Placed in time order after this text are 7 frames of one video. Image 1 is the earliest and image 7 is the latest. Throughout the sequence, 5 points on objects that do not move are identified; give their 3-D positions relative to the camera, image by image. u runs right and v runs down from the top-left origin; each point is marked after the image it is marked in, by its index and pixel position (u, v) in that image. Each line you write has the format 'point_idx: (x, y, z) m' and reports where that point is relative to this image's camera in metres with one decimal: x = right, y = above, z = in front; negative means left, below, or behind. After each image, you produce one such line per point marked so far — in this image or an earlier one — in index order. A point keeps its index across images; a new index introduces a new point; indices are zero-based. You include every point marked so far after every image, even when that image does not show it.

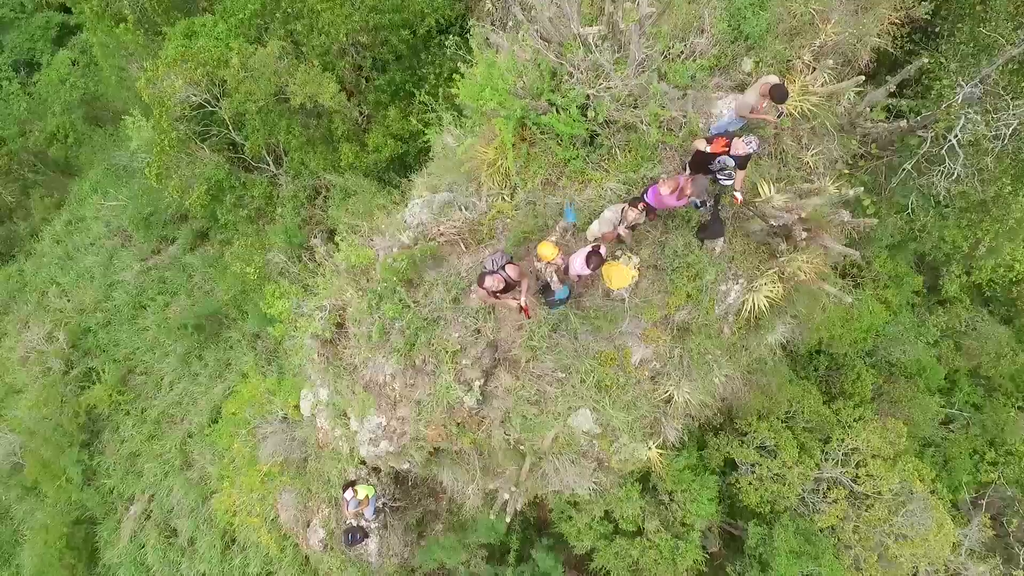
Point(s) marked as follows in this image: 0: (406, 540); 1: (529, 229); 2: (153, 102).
0: (-0.9, -2.1, +6.3) m
1: (+0.1, +0.4, +5.3) m
2: (-3.7, +1.9, +7.5) m
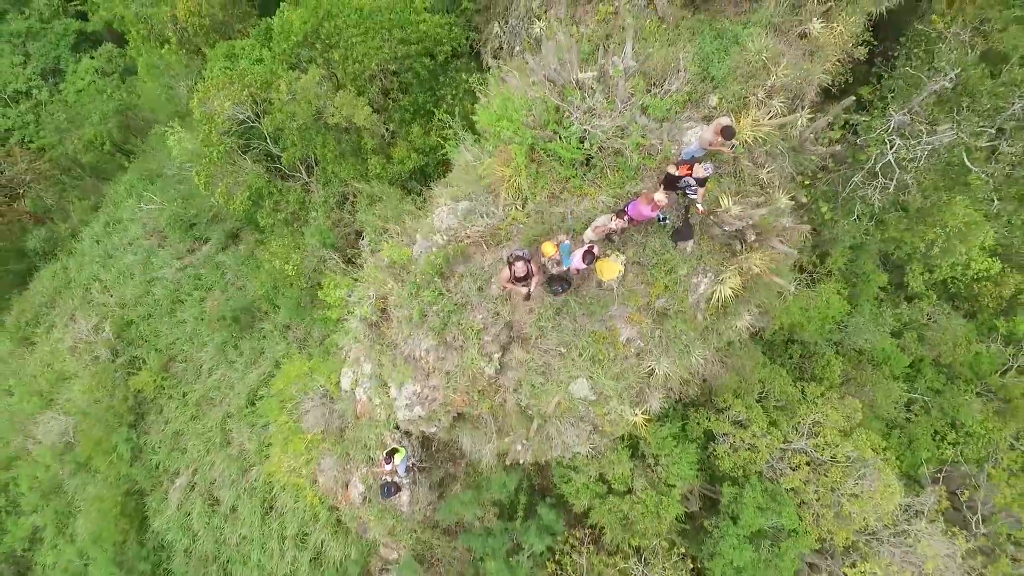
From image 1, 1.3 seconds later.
0: (-0.8, -2.0, +7.2) m
1: (+0.2, +0.4, +6.2) m
2: (-3.6, +2.0, +8.4) m
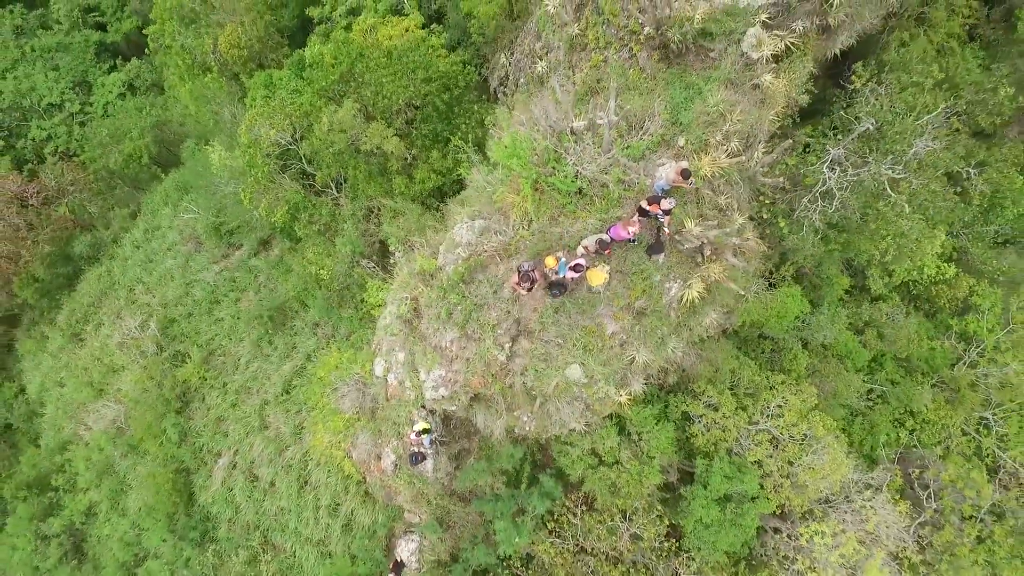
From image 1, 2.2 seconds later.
0: (-0.7, -2.0, +8.4) m
1: (+0.3, +0.4, +7.4) m
2: (-3.5, +1.9, +9.7) m
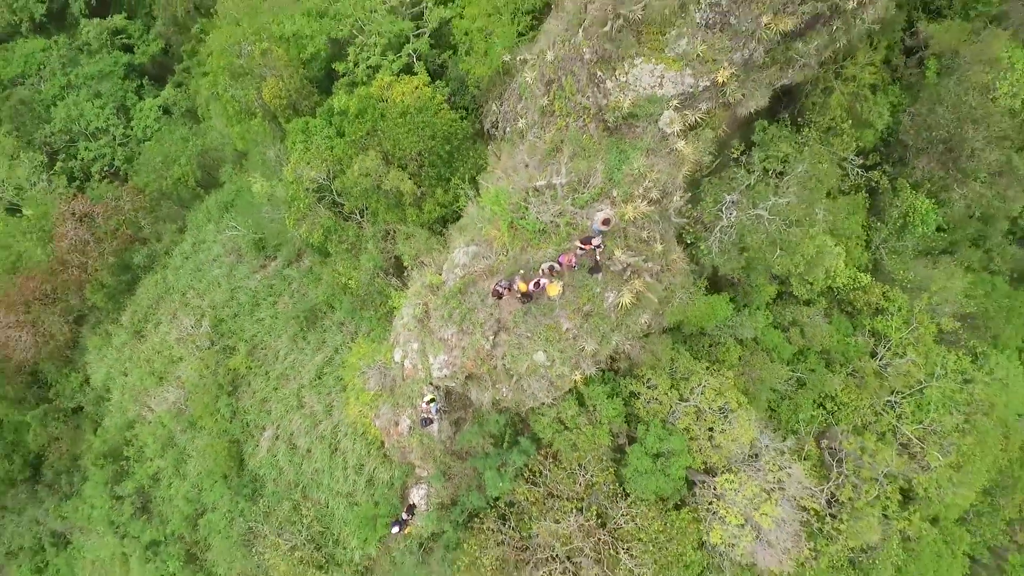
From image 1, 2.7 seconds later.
0: (-0.9, -2.2, +11.0) m
1: (+0.1, +0.3, +10.0) m
2: (-3.7, +1.8, +12.2) m
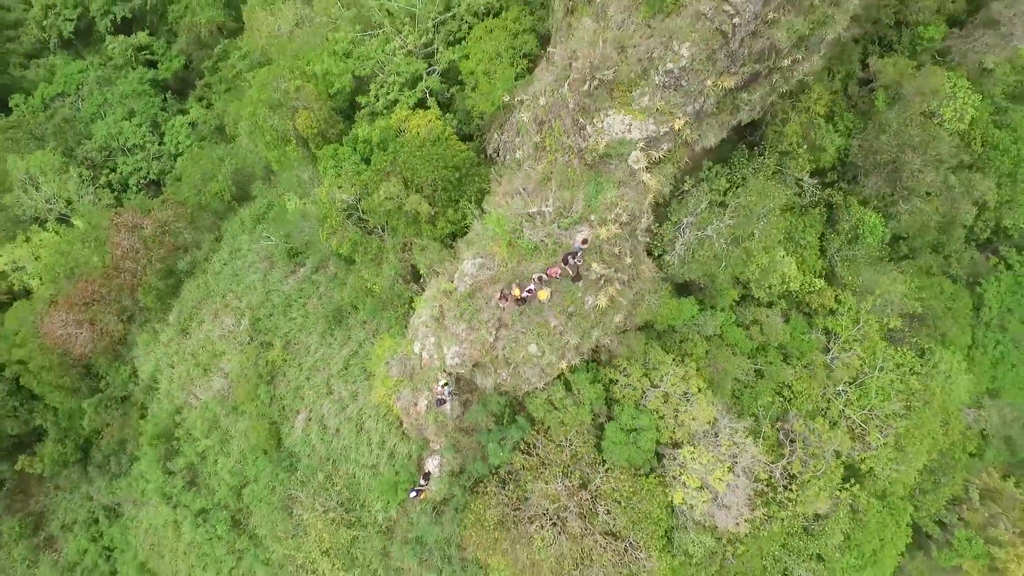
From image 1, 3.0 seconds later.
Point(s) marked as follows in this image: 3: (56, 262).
0: (-0.9, -2.2, +13.1) m
1: (0.0, +0.2, +12.1) m
2: (-3.7, +1.7, +14.4) m
3: (-12.1, +0.7, +19.2) m
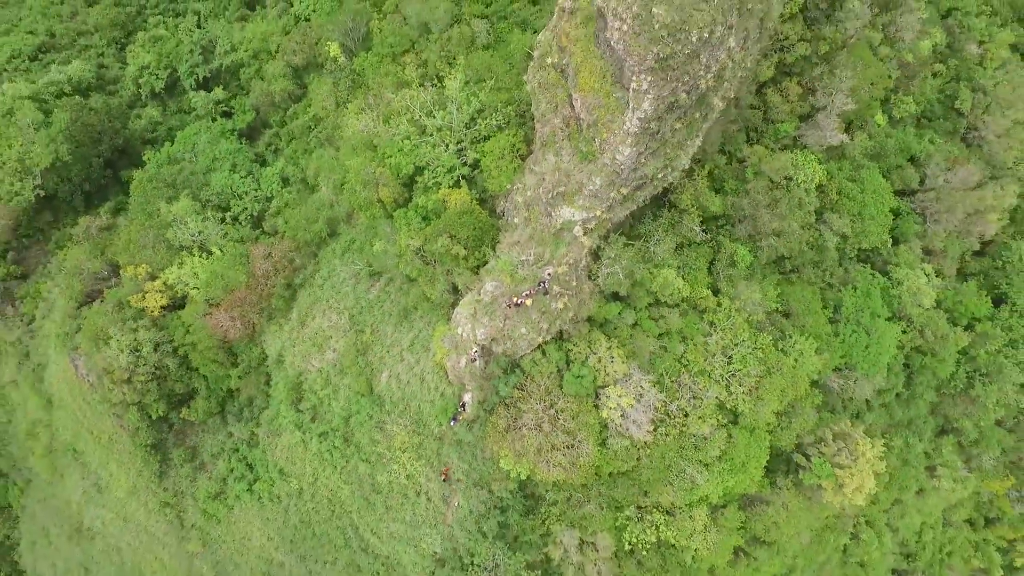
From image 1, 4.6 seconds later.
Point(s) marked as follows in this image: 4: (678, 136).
0: (-0.9, -2.5, +23.0) m
1: (0.0, -0.1, +22.0) m
2: (-3.7, +1.4, +24.2) m
3: (-12.1, +0.4, +29.0) m
4: (+4.6, +4.2, +19.7) m
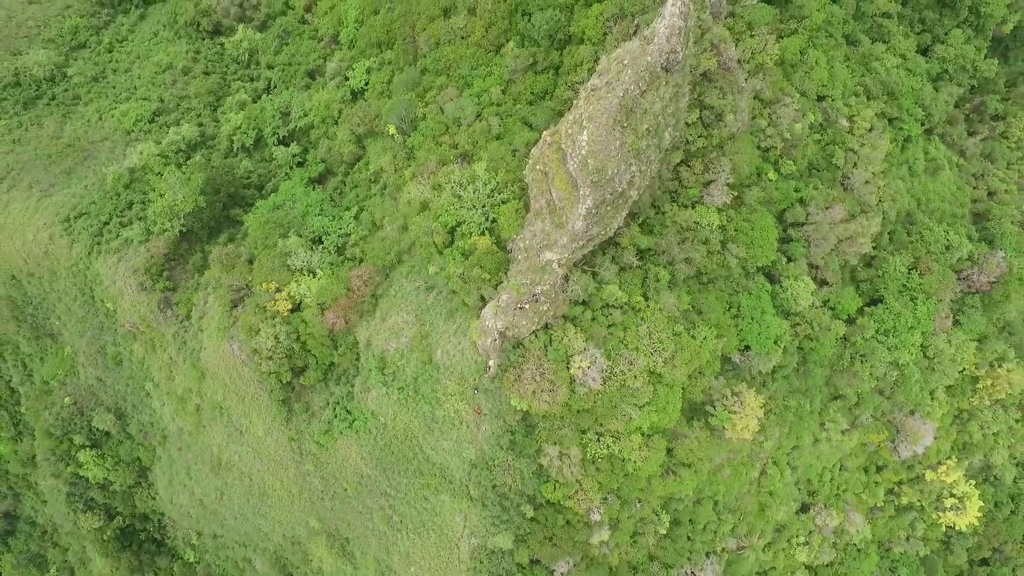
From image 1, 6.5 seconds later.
0: (-0.6, -3.1, +38.5) m
1: (+0.3, -0.6, +37.5) m
2: (-3.4, +0.9, +39.7) m
3: (-11.8, -0.2, +44.6) m
4: (+4.8, +3.7, +35.2) m
